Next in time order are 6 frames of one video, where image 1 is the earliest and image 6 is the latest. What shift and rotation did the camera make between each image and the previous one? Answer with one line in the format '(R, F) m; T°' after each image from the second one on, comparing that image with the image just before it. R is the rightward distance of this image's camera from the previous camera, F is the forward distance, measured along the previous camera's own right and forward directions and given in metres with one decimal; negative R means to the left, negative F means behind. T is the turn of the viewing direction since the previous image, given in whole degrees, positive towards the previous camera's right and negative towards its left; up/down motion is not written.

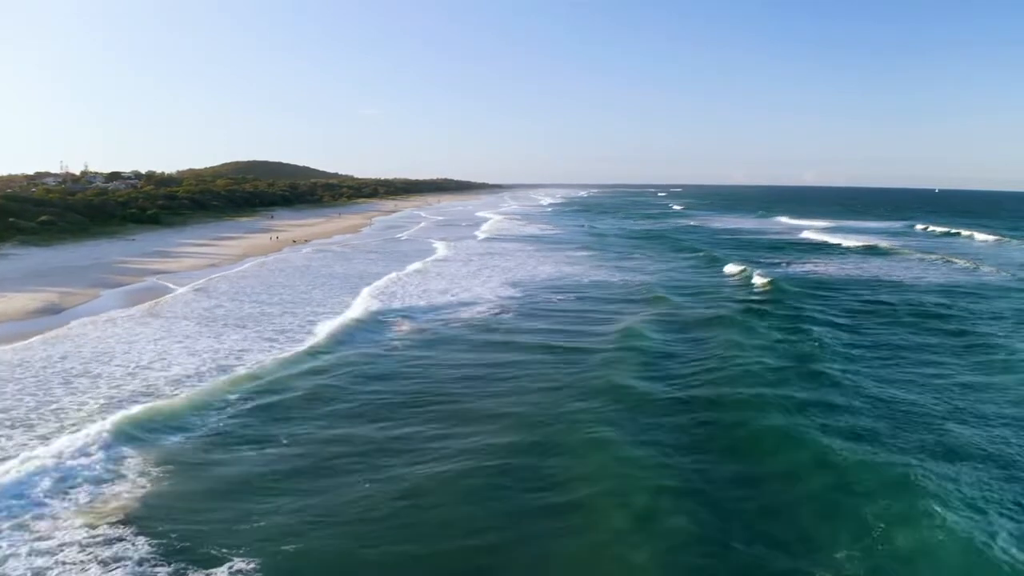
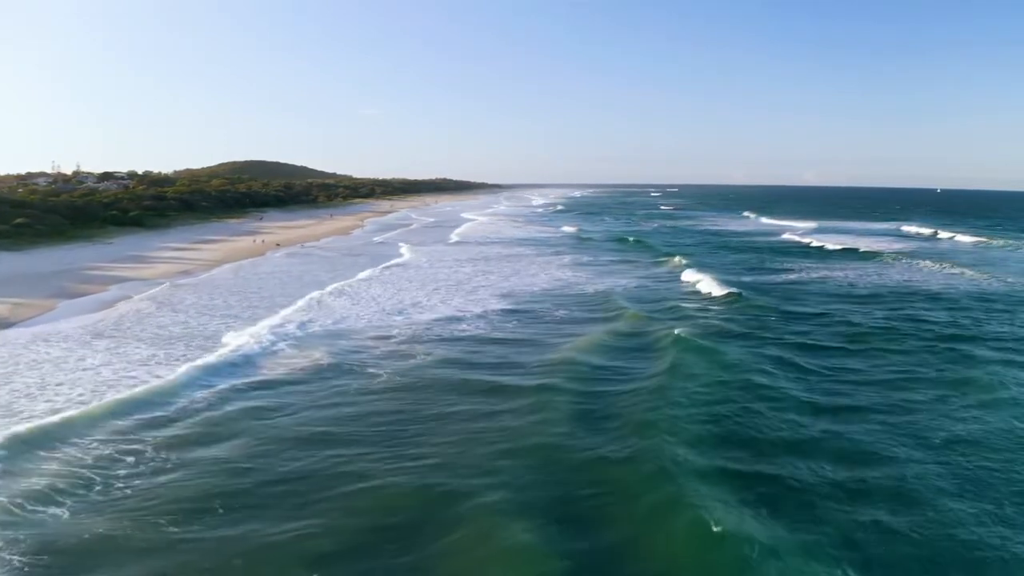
(+0.3, +1.9) m; 0°
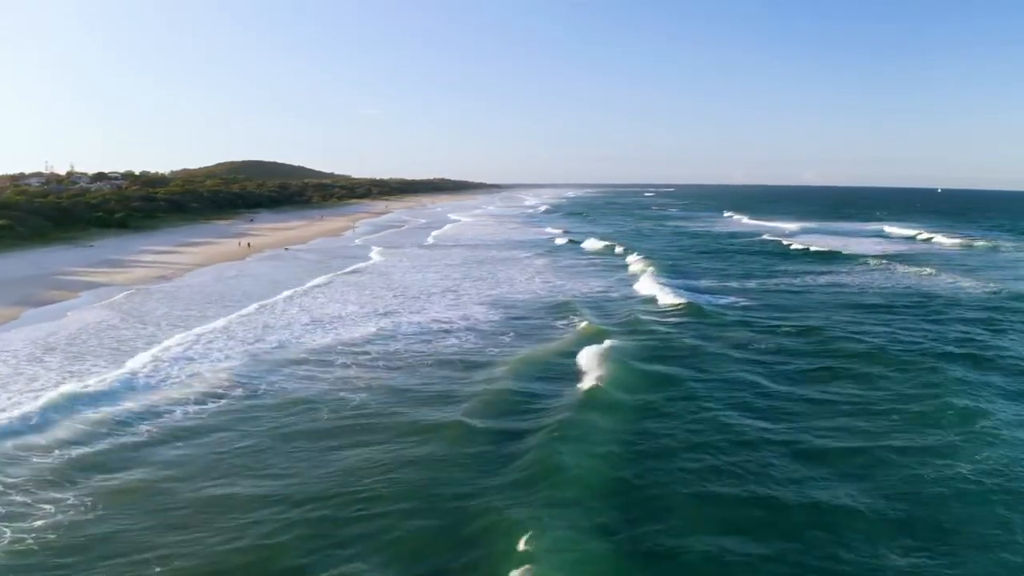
(+0.4, +1.3) m; 0°
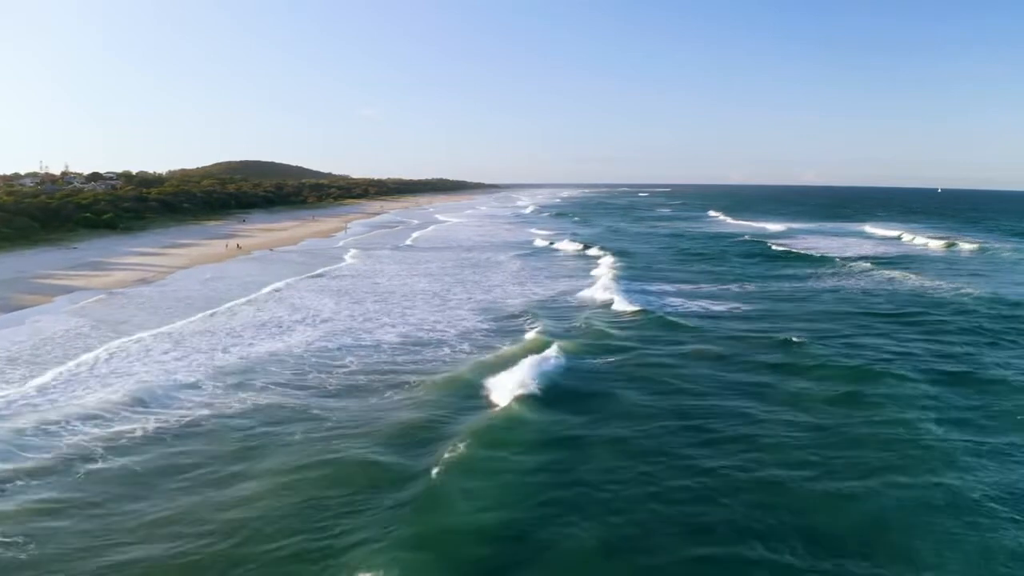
(+0.5, +0.7) m; 0°
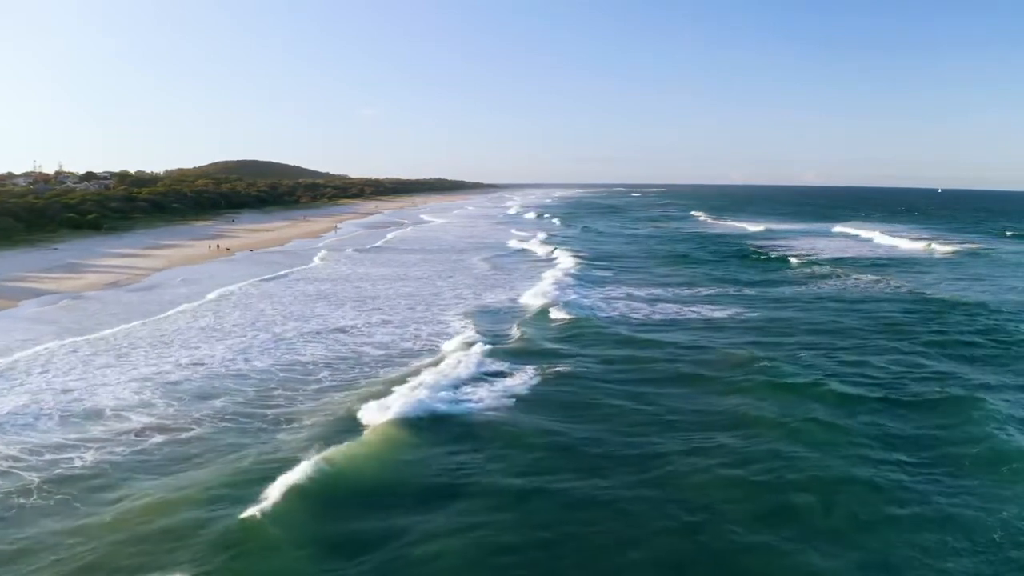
(+0.6, +0.9) m; 0°
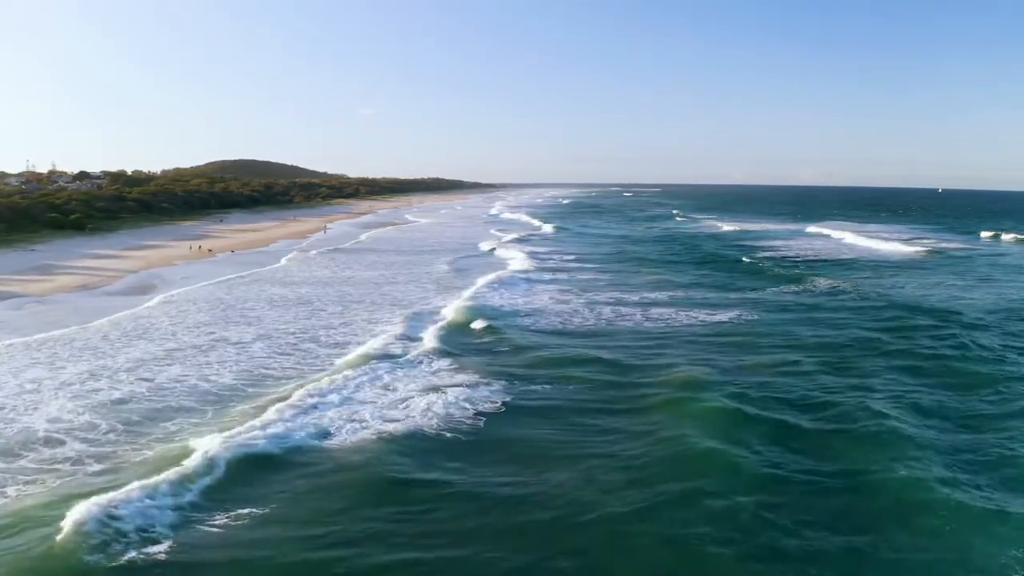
(+0.6, +0.9) m; 0°
